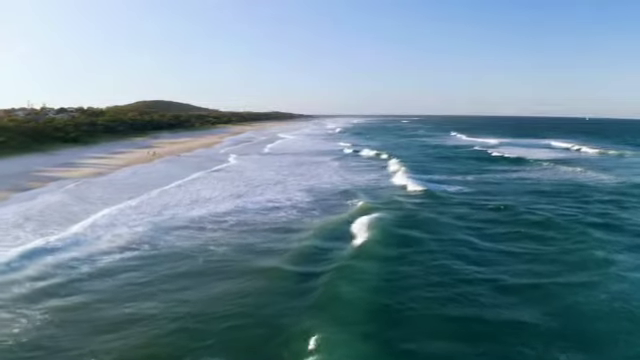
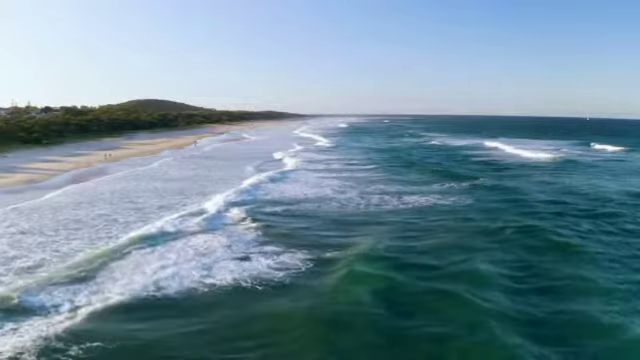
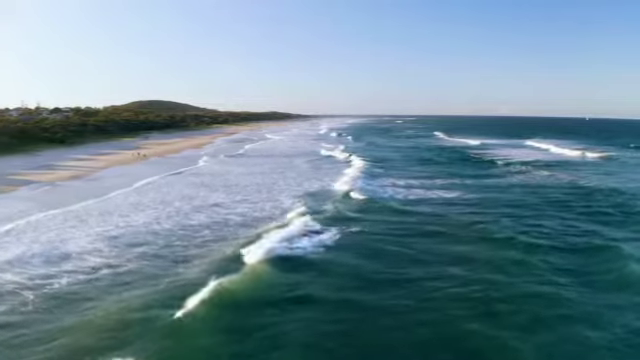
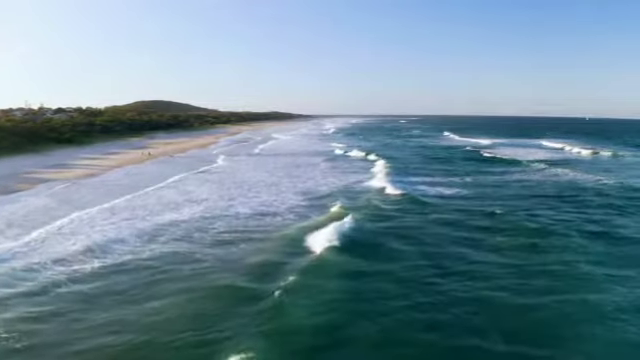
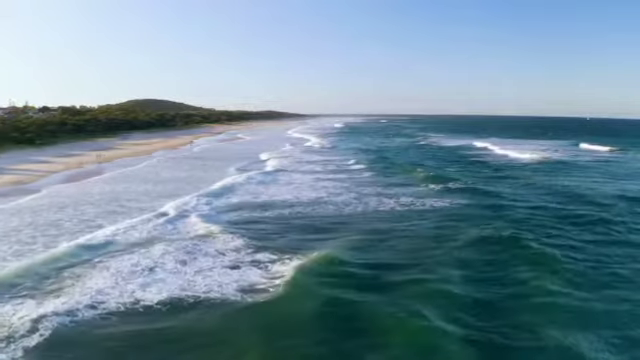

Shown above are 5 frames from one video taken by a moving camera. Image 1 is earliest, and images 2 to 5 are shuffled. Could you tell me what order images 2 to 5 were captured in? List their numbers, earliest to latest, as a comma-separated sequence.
4, 3, 2, 5
